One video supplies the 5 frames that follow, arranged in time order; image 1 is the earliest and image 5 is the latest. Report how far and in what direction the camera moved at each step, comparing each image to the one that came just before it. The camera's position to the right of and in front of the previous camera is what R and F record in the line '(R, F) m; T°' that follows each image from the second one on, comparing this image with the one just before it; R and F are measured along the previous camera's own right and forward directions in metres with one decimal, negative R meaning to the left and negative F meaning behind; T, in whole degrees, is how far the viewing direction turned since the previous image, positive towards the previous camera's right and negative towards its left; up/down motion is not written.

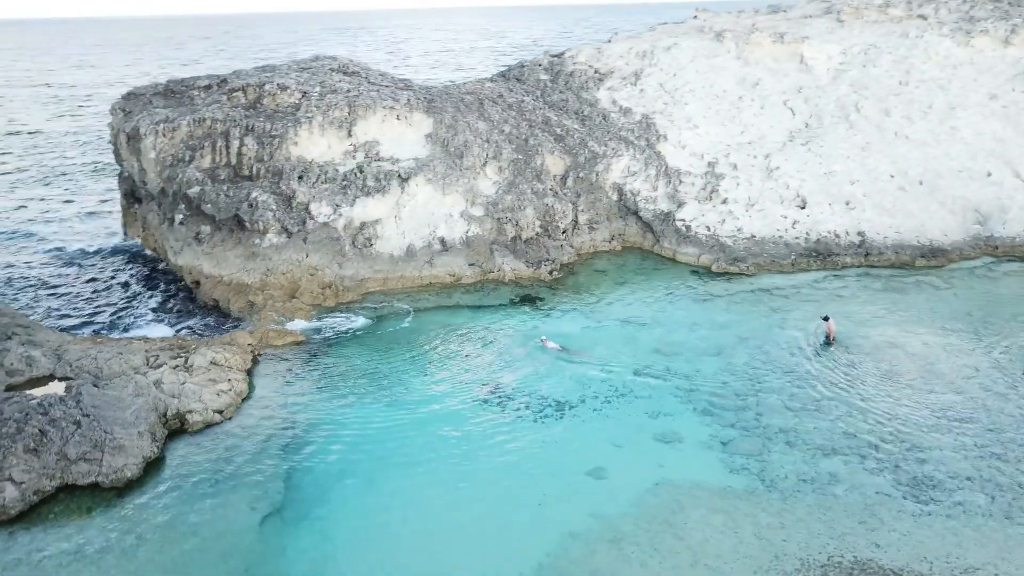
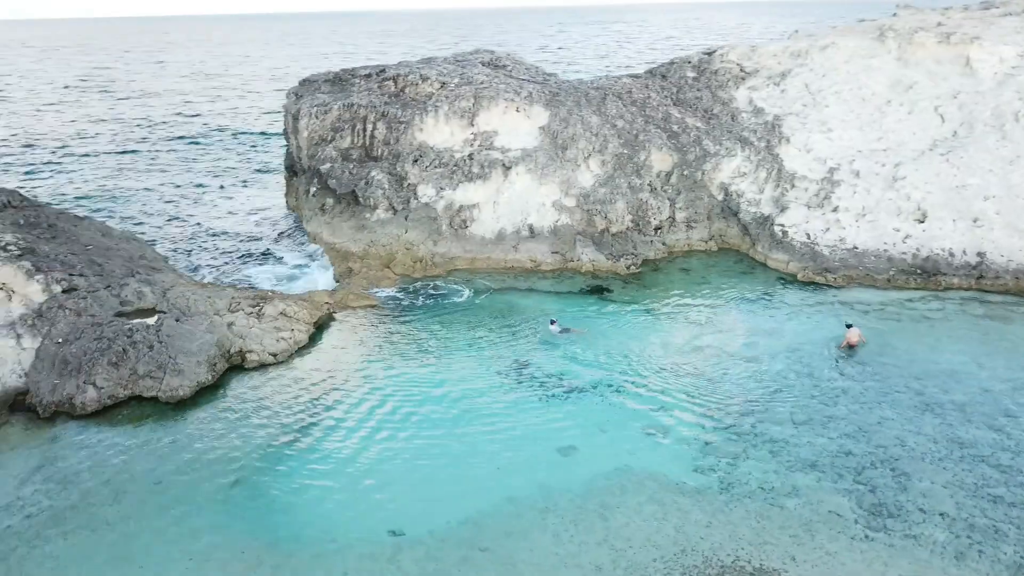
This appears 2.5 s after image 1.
(+3.6, -0.4) m; -16°
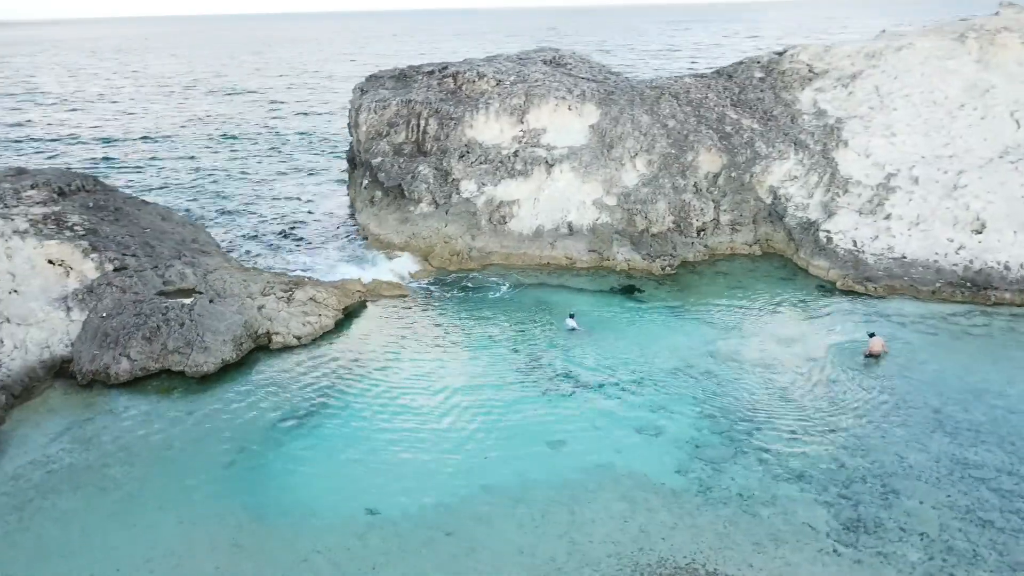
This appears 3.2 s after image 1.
(+1.6, -0.1) m; -7°
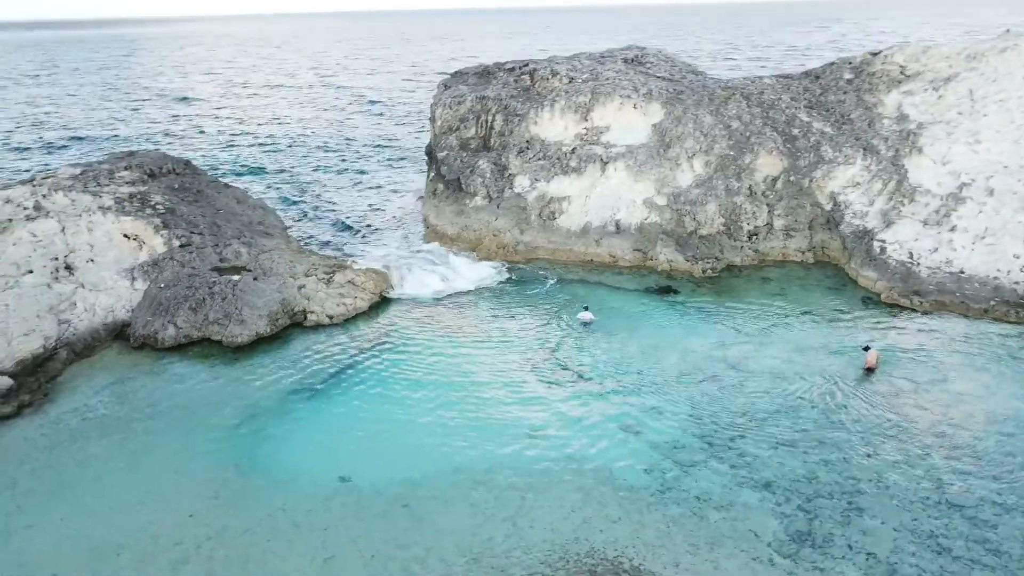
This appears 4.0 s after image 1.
(+2.3, -0.2) m; -9°
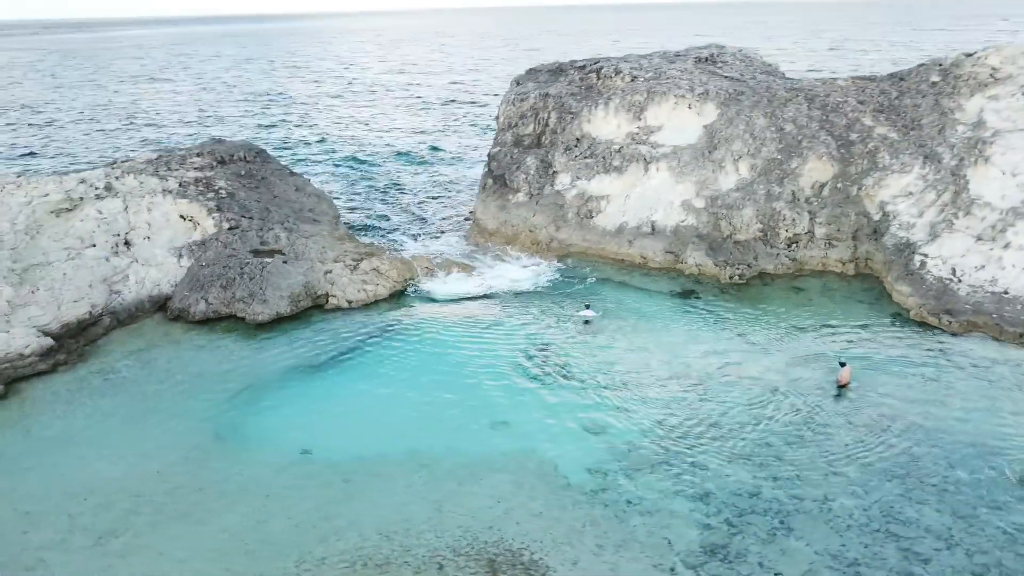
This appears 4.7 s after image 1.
(+2.6, -0.1) m; -9°
